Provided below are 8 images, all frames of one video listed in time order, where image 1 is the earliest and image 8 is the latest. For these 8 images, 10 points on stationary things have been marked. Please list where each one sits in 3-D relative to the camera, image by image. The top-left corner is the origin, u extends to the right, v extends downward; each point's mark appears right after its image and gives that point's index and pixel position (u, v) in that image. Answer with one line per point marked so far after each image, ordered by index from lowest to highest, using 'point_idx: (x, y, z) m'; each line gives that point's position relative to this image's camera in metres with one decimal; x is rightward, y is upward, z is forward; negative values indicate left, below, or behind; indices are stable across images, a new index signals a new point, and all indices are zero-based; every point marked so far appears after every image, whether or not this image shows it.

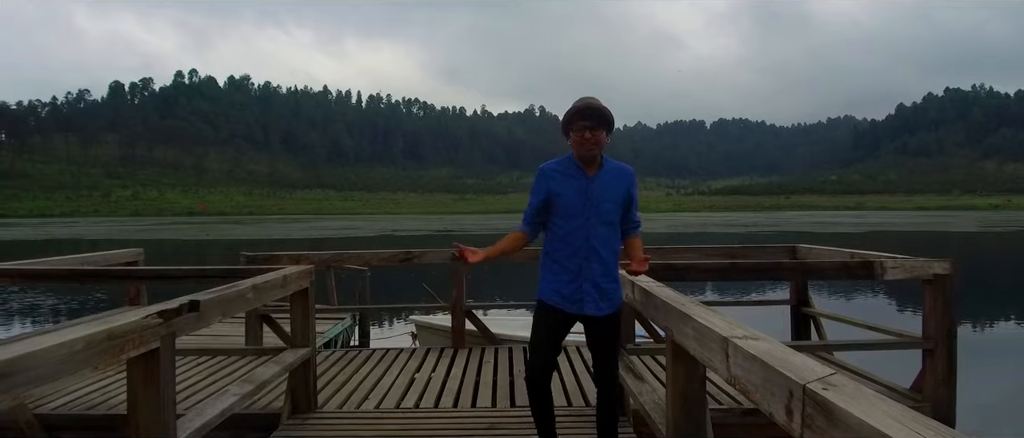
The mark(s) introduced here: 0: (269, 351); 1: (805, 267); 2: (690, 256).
0: (-1.5, -0.8, +4.7) m
1: (+1.9, -0.3, +4.8) m
2: (+1.7, -0.3, +6.9) m
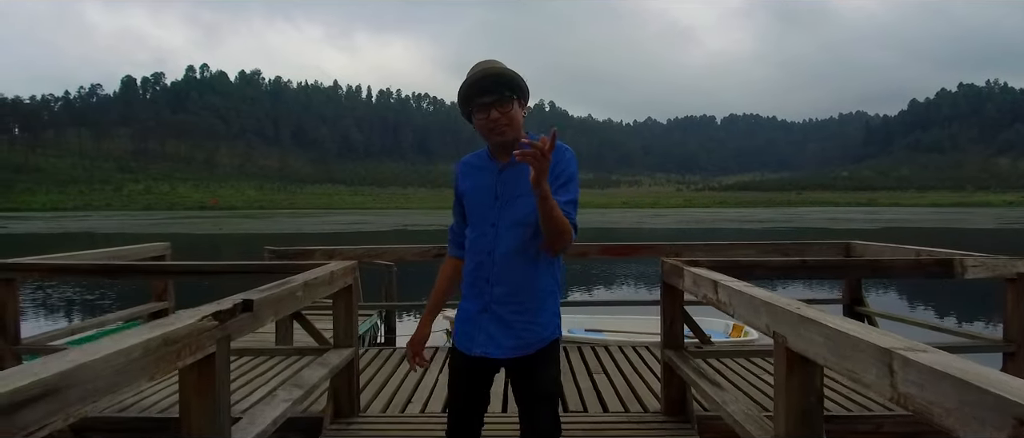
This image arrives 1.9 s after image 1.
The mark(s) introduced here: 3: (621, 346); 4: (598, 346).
0: (-1.2, -0.8, +4.4) m
1: (+2.2, -0.3, +4.5) m
2: (+2.0, -0.3, +6.6) m
3: (+1.0, -1.2, +6.7) m
4: (+0.8, -1.1, +6.7) m
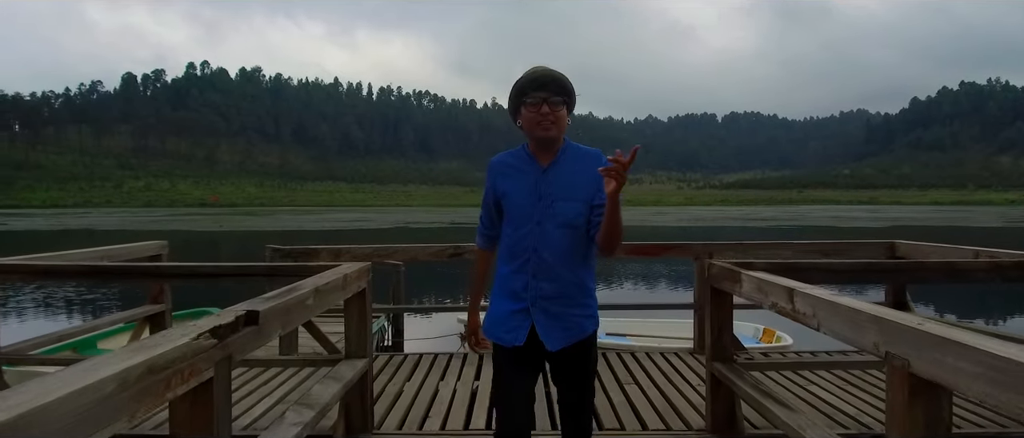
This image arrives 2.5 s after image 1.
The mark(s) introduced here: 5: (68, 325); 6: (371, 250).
0: (-1.0, -0.8, +4.0) m
1: (+2.4, -0.3, +4.1) m
2: (+2.2, -0.3, +6.2) m
3: (+1.1, -1.1, +6.3) m
4: (+1.0, -1.1, +6.3) m
5: (-8.9, -2.1, +15.1) m
6: (-1.2, -0.3, +6.2) m
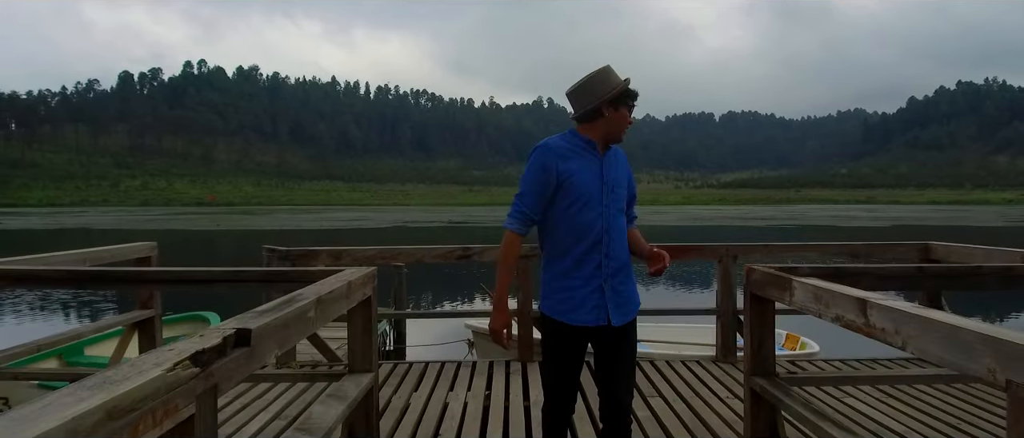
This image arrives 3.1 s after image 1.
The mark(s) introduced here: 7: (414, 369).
0: (-0.9, -0.8, +3.6) m
1: (+2.5, -0.3, +3.7) m
2: (+2.3, -0.3, +5.8) m
3: (+1.2, -1.1, +5.9) m
4: (+1.1, -1.1, +5.9) m
5: (-8.9, -2.1, +14.7) m
6: (-1.1, -0.3, +5.9) m
7: (-0.7, -1.1, +5.7) m
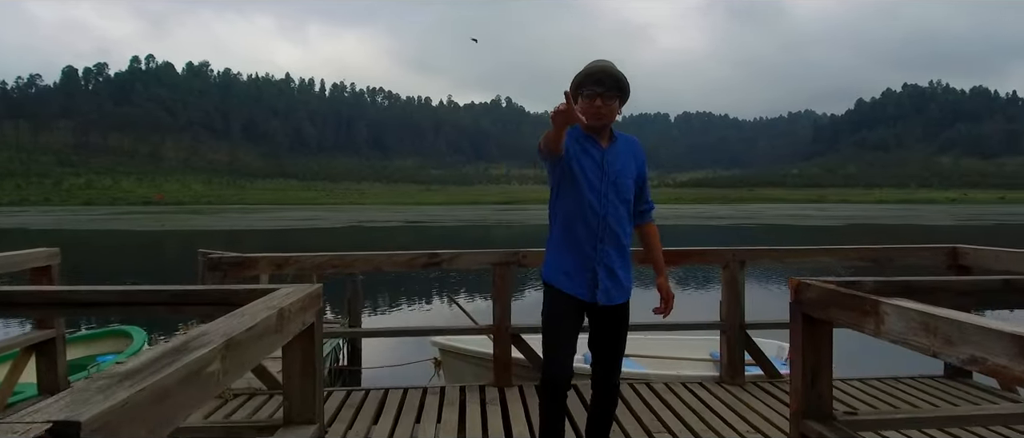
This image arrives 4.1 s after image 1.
0: (-1.0, -0.8, +2.7) m
1: (+2.4, -0.3, +3.1) m
2: (+2.1, -0.3, +5.1) m
3: (+1.0, -1.1, +5.1) m
4: (+0.9, -1.1, +5.1) m
5: (-9.5, -2.1, +13.3) m
6: (-1.3, -0.3, +5.0) m
7: (-0.9, -1.1, +4.8) m
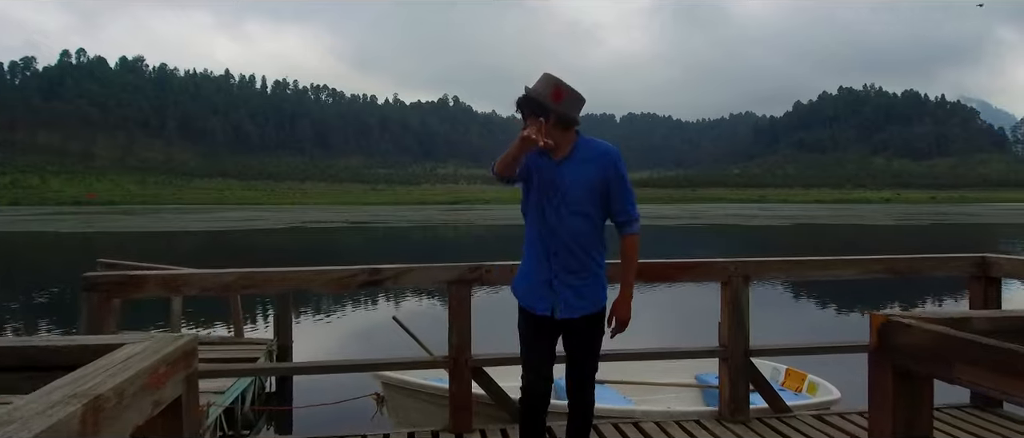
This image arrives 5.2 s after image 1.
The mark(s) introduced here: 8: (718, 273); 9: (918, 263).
0: (-1.0, -0.8, +1.8) m
1: (+2.3, -0.3, +2.3) m
2: (+1.9, -0.3, +4.4) m
3: (+0.8, -1.2, +4.3) m
4: (+0.7, -1.2, +4.3) m
5: (-10.3, -2.2, +11.7) m
6: (-1.5, -0.3, +3.9) m
7: (-1.1, -1.2, +3.8) m
8: (+1.2, -0.3, +4.2) m
9: (+2.4, -0.3, +4.4) m
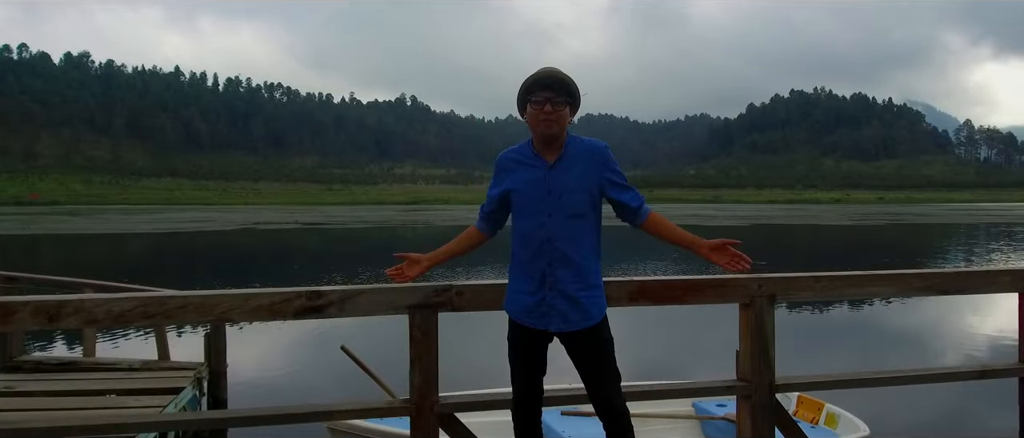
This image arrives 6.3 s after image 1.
0: (-1.0, -0.9, +0.9) m
1: (+2.3, -0.3, +1.6) m
2: (+1.7, -0.3, +3.7) m
3: (+0.7, -1.2, +3.6) m
4: (+0.5, -1.2, +3.5) m
5: (-10.8, -2.2, +10.3) m
6: (-1.6, -0.3, +3.1) m
7: (-1.2, -1.2, +3.0) m
8: (+1.1, -0.3, +3.4) m
9: (+2.3, -0.3, +3.7) m
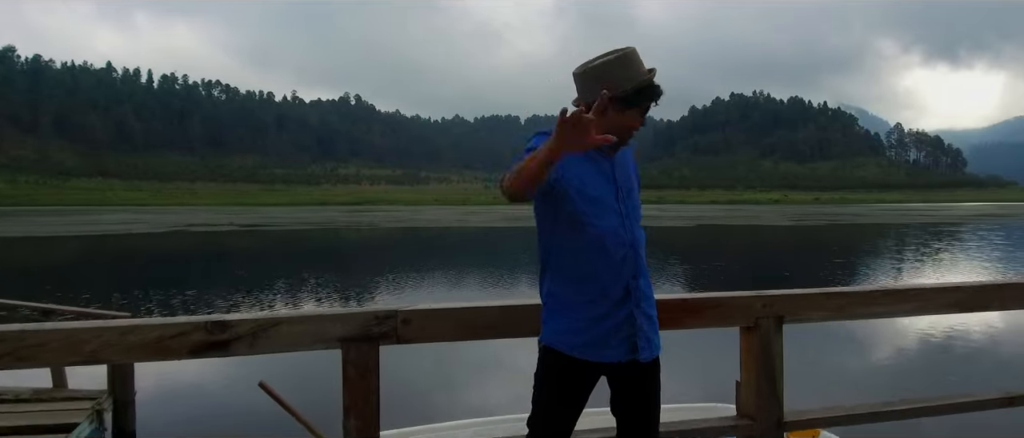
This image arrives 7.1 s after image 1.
0: (-1.0, -0.9, +0.2) m
1: (+2.3, -0.4, +1.2) m
2: (+1.6, -0.4, +3.2) m
3: (+0.5, -1.2, +3.0) m
4: (+0.4, -1.2, +2.9) m
5: (-11.4, -2.3, +8.9) m
6: (-1.7, -0.4, +2.3) m
7: (-1.3, -1.3, +2.3) m
8: (+0.9, -0.4, +2.9) m
9: (+2.1, -0.3, +3.3) m
